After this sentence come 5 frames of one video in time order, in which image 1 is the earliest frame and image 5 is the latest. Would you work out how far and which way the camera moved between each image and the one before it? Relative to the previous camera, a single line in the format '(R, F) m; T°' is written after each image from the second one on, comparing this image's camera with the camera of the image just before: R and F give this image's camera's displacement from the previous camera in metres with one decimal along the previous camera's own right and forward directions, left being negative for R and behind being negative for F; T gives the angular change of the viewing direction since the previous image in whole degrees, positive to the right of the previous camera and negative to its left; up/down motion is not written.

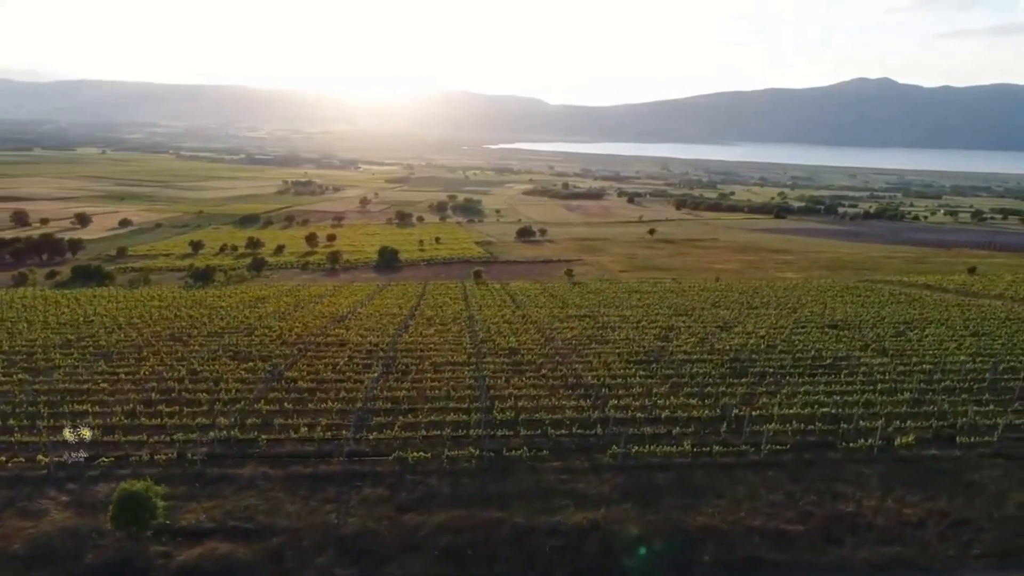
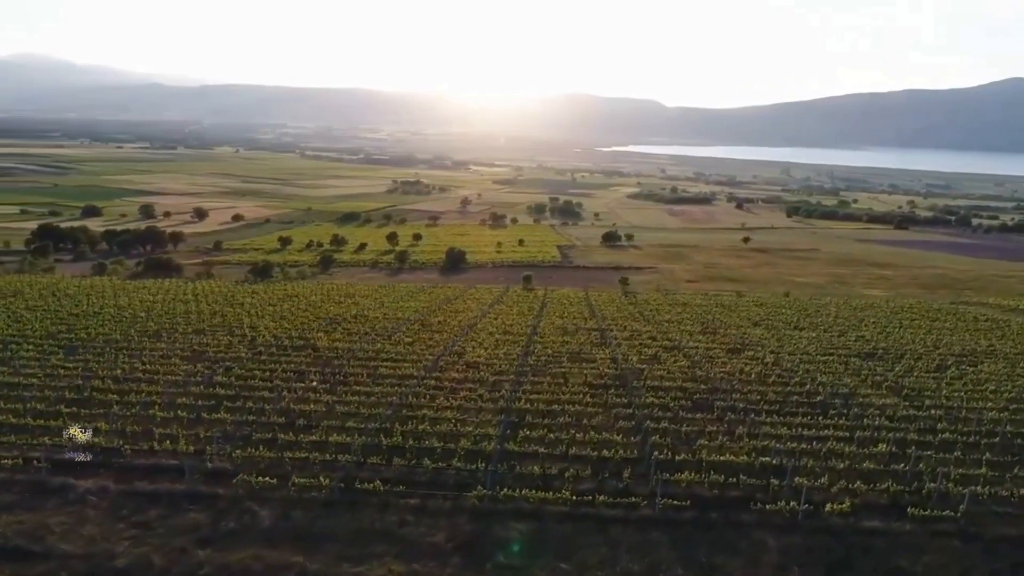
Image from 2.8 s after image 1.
(+5.7, +2.5) m; -9°
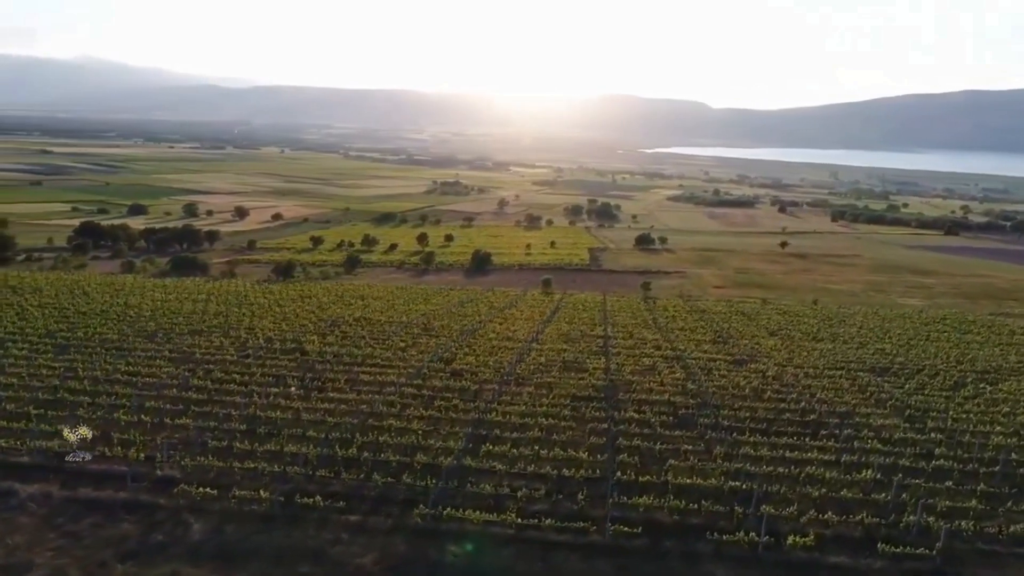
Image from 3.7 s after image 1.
(+2.1, +0.8) m; -3°
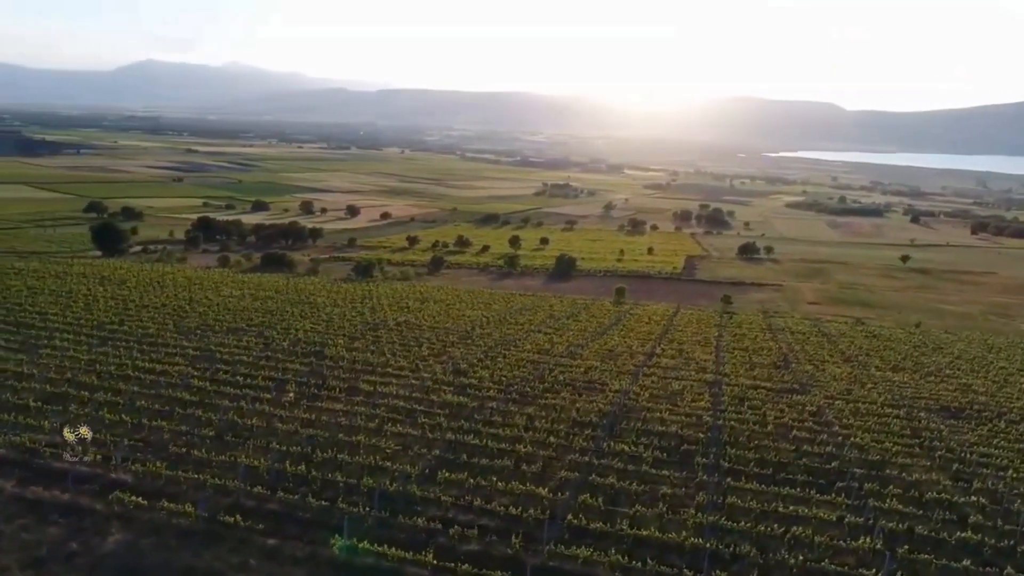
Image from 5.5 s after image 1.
(+3.7, +1.7) m; -9°
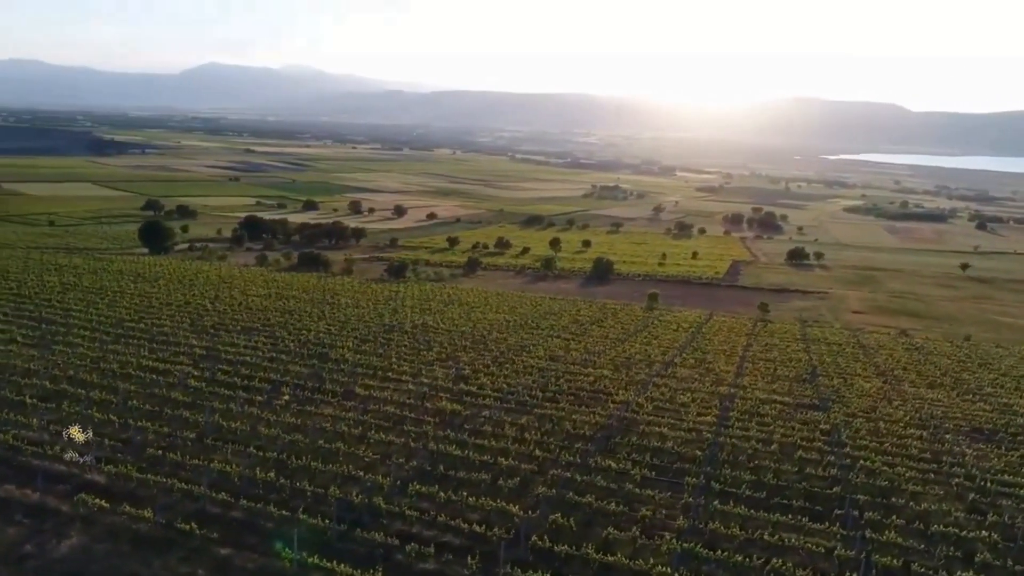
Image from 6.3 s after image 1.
(+1.8, +0.7) m; -4°
